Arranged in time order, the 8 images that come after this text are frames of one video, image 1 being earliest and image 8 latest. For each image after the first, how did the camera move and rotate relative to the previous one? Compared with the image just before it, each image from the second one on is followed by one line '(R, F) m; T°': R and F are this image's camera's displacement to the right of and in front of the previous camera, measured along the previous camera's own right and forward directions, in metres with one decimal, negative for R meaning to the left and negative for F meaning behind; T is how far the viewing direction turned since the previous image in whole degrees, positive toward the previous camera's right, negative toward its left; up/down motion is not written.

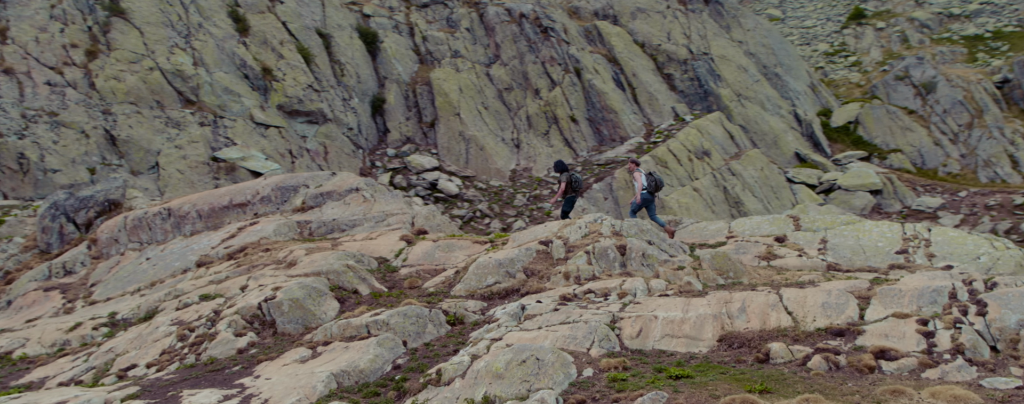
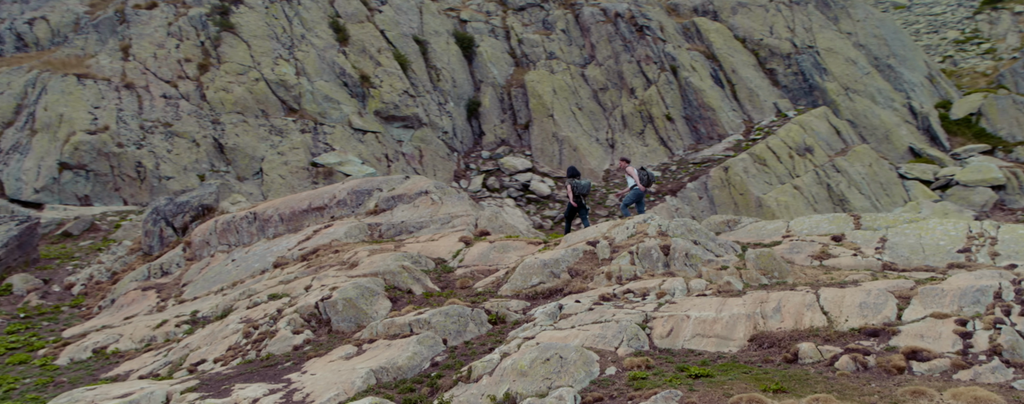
(+1.5, -0.3) m; -7°
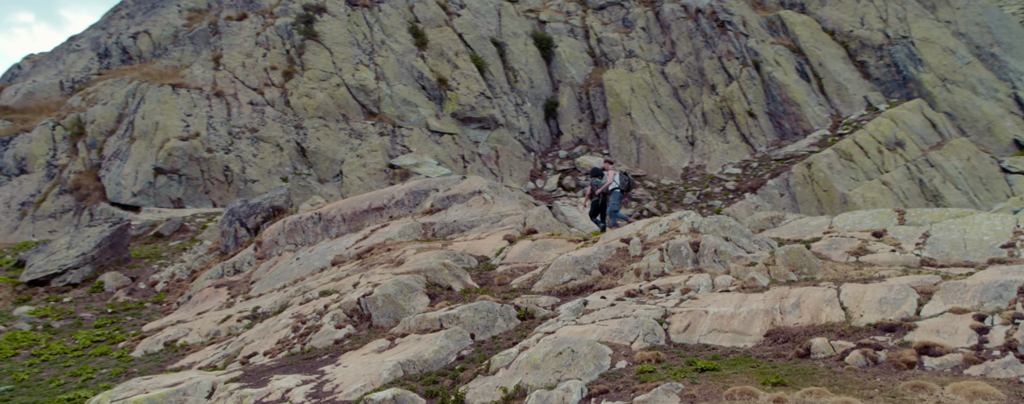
(+1.4, -0.4) m; -6°
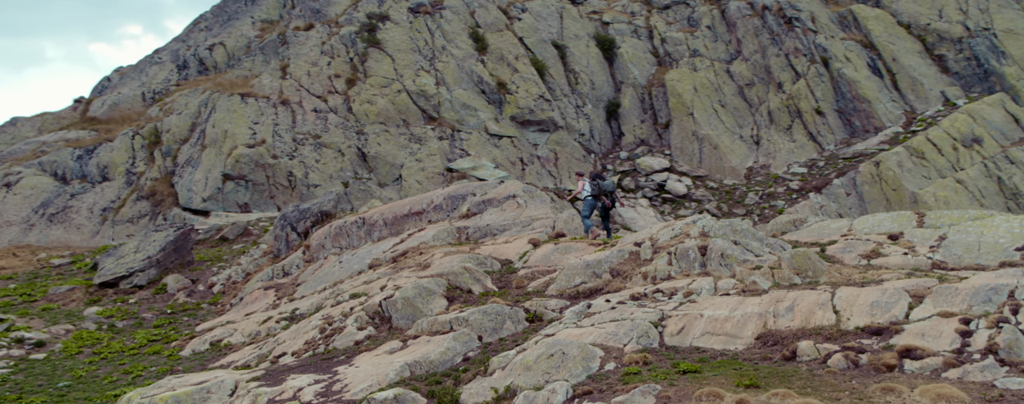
(+1.5, -0.5) m; -5°
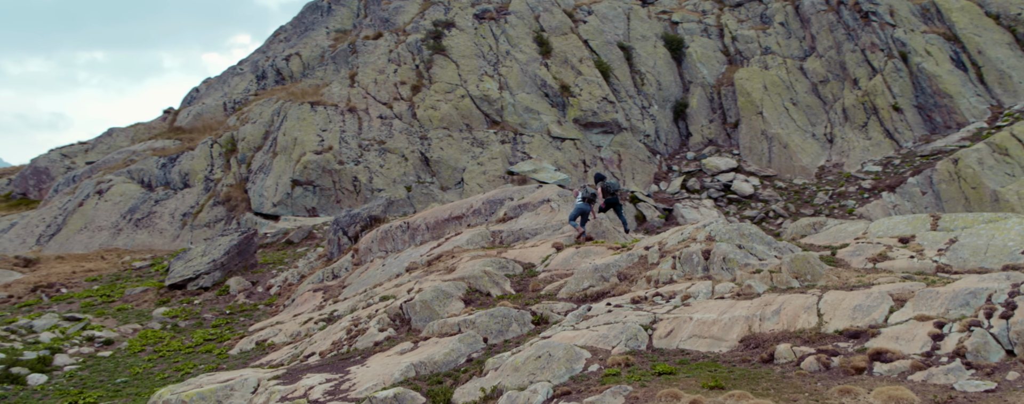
(+1.8, -0.7) m; -5°
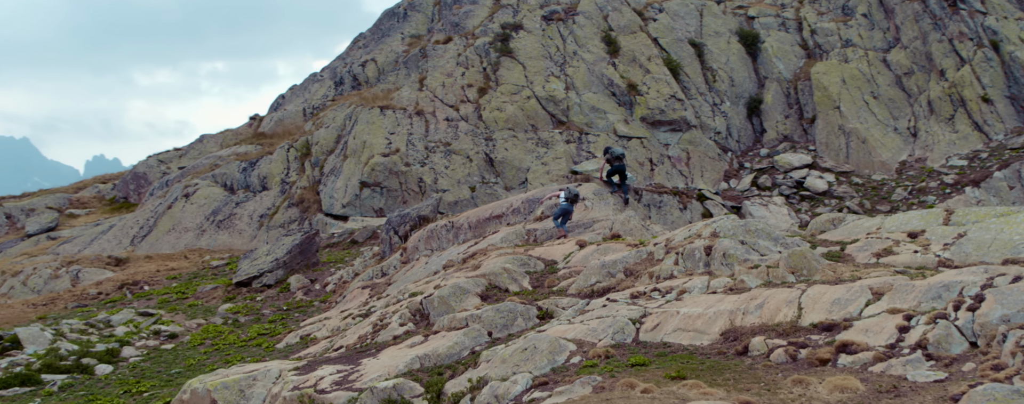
(+2.0, -0.6) m; -6°
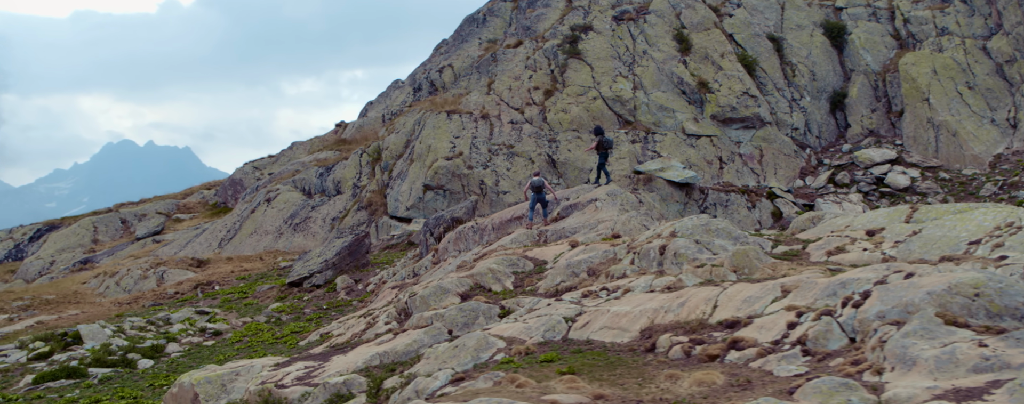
(+3.7, -0.4) m; -7°
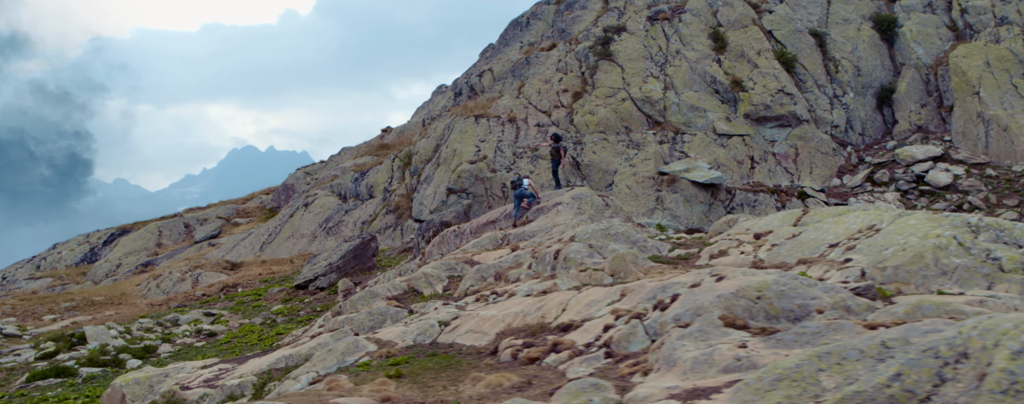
(+4.3, -0.3) m; -5°
